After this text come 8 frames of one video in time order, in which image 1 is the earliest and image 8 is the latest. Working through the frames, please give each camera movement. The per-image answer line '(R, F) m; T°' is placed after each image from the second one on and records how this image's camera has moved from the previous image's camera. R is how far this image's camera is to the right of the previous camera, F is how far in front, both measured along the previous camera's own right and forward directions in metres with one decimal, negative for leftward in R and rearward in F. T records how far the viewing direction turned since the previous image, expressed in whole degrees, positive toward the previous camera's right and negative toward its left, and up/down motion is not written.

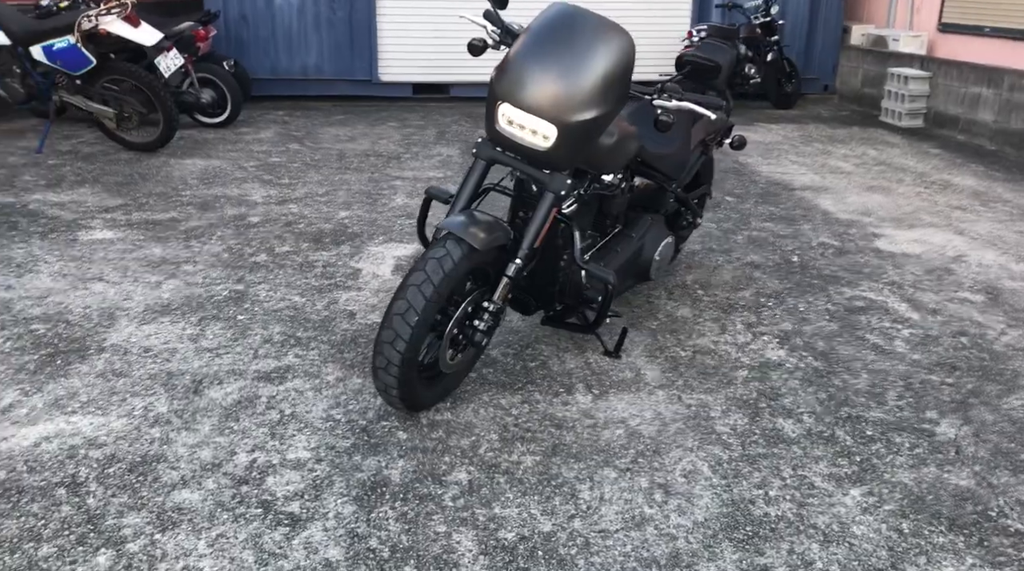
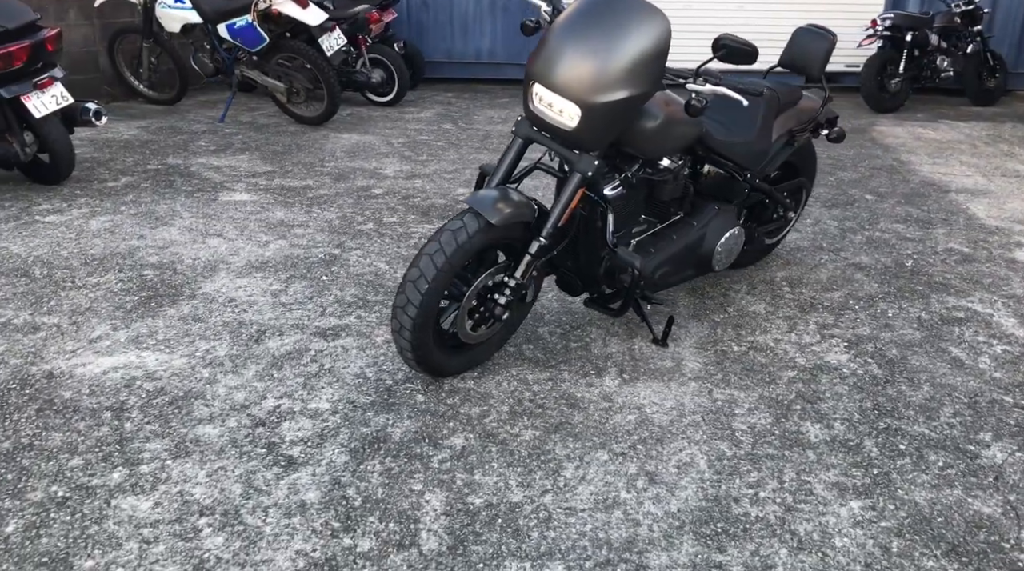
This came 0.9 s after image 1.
(+0.6, 0.0) m; -12°
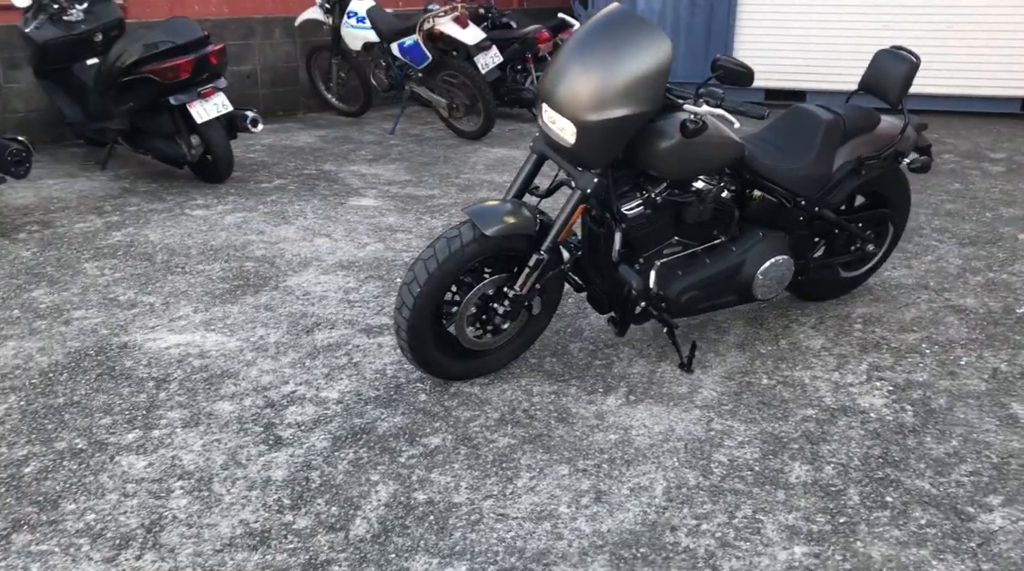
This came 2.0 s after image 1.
(+0.7, 0.0) m; -14°
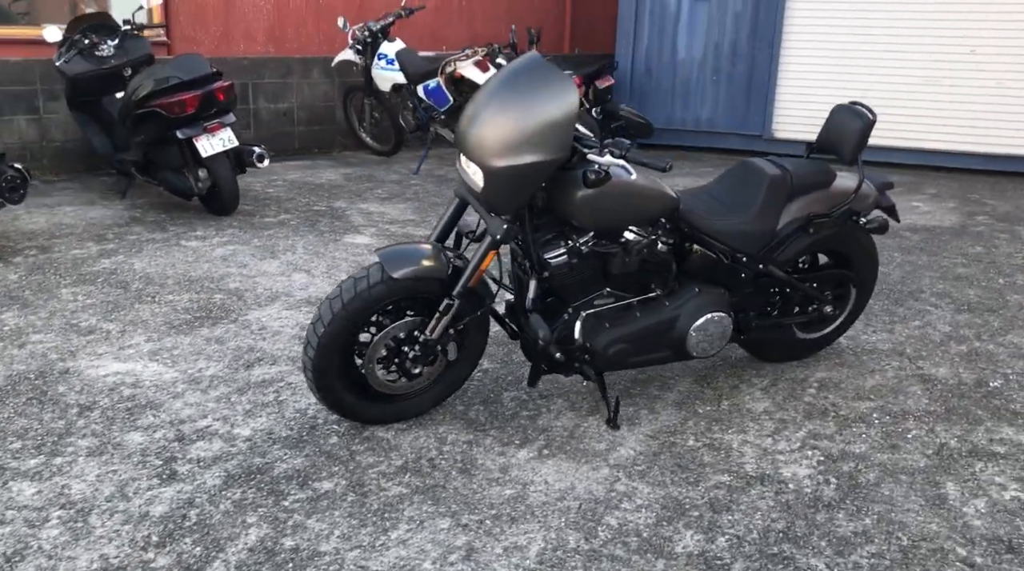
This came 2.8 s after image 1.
(+0.5, +0.1) m; -5°
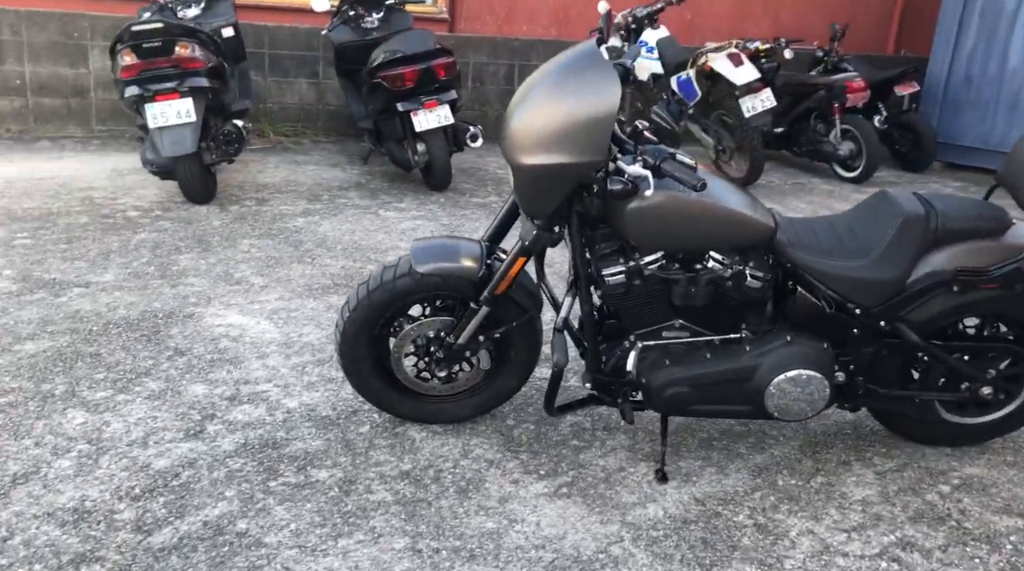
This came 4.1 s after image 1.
(+0.8, +0.4) m; -20°
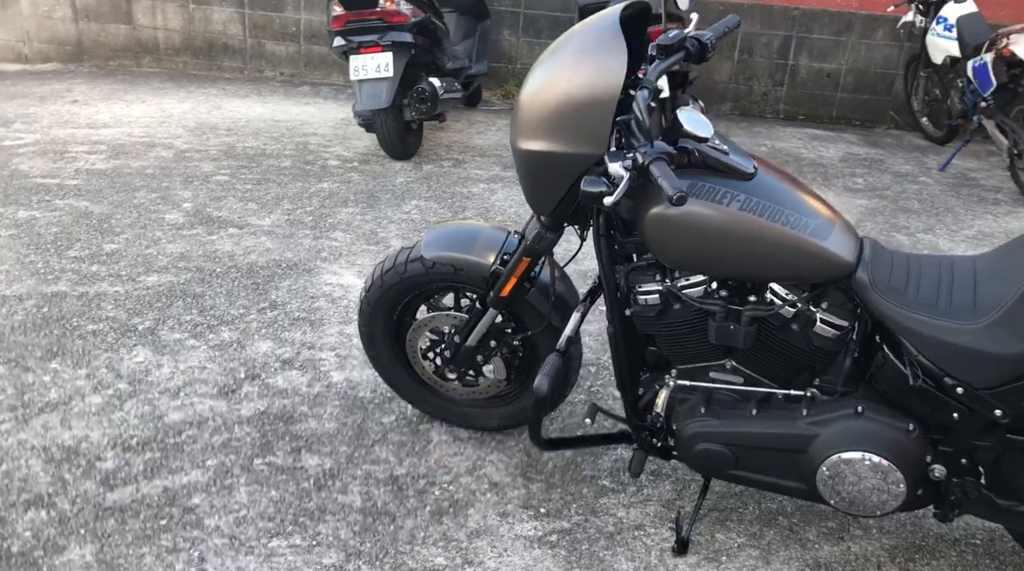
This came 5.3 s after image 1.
(+0.7, +0.5) m; -19°
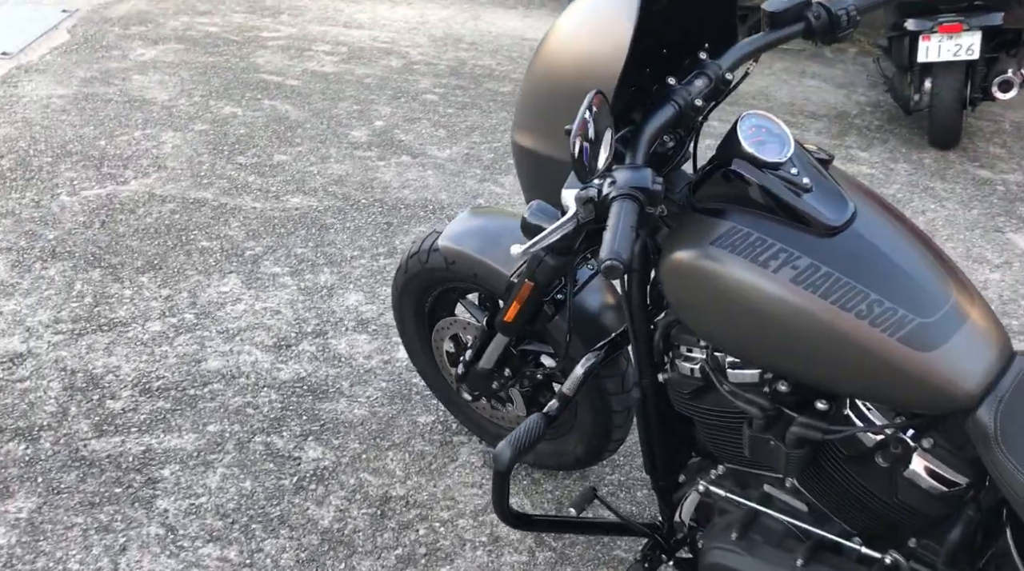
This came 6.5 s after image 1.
(+0.5, +0.6) m; -19°
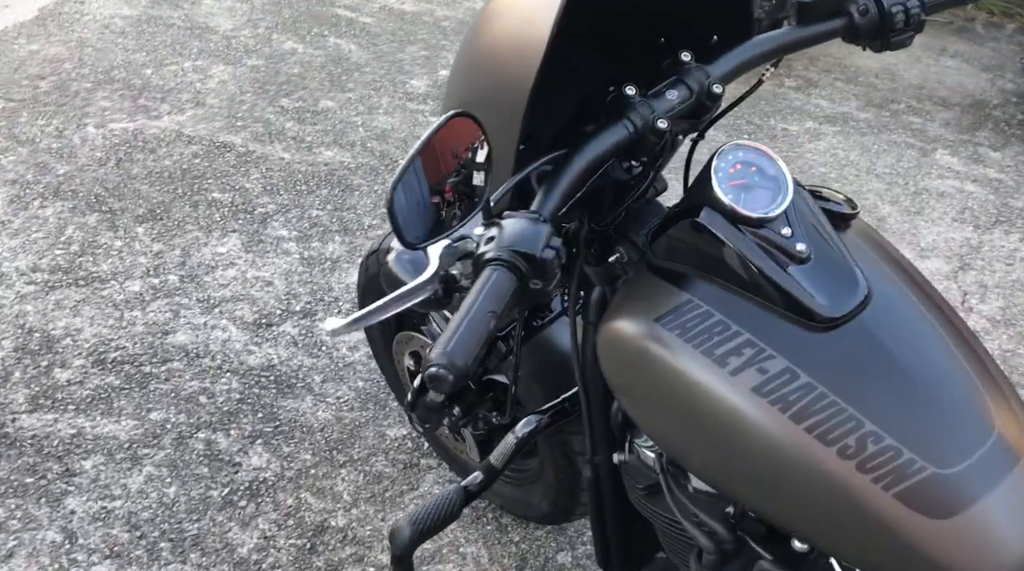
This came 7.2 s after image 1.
(+0.2, +0.4) m; -7°
